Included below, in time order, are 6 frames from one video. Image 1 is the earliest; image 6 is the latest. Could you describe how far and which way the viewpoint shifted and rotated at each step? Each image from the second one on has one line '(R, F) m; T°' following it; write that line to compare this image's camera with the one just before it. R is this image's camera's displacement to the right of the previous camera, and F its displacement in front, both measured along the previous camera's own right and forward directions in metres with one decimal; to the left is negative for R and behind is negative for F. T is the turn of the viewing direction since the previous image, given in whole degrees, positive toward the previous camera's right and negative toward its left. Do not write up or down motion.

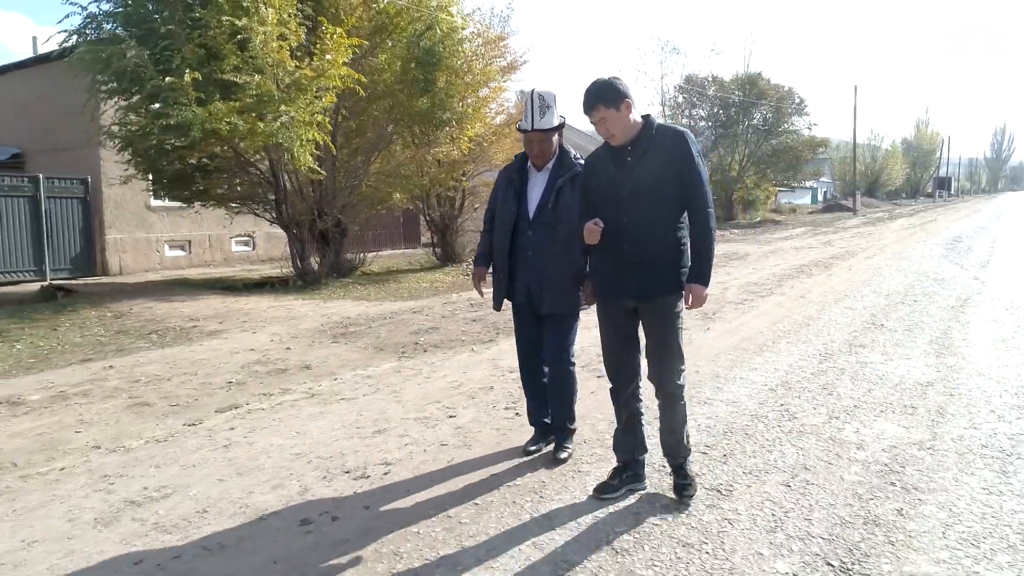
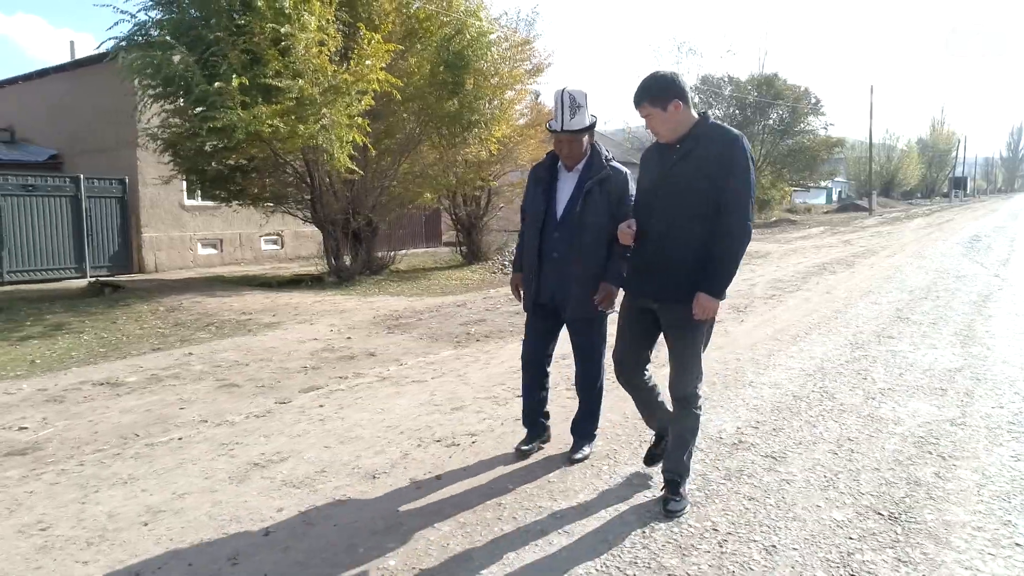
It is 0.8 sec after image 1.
(-0.4, -0.4) m; -1°
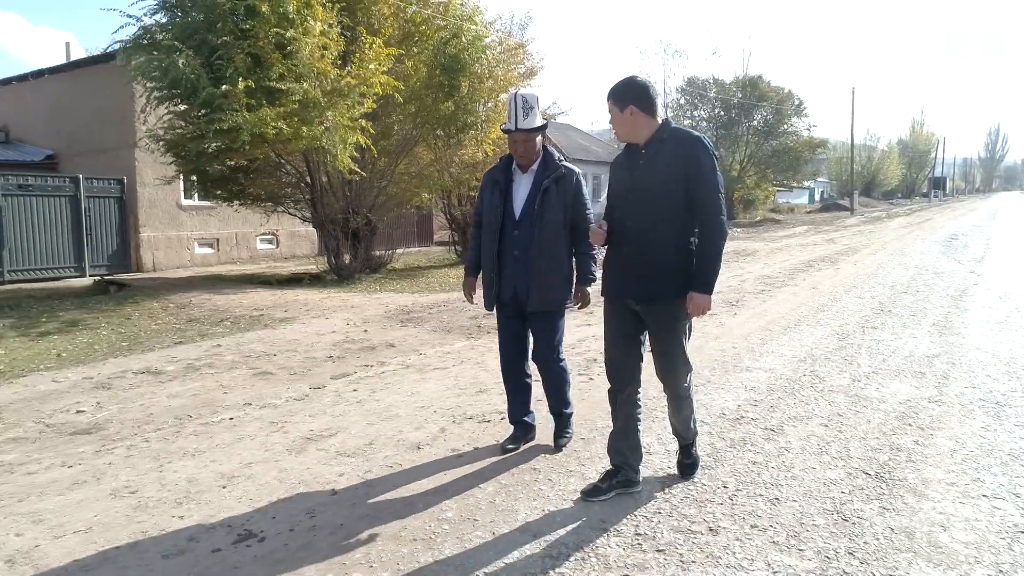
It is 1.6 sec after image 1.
(-0.3, -0.4) m; +1°
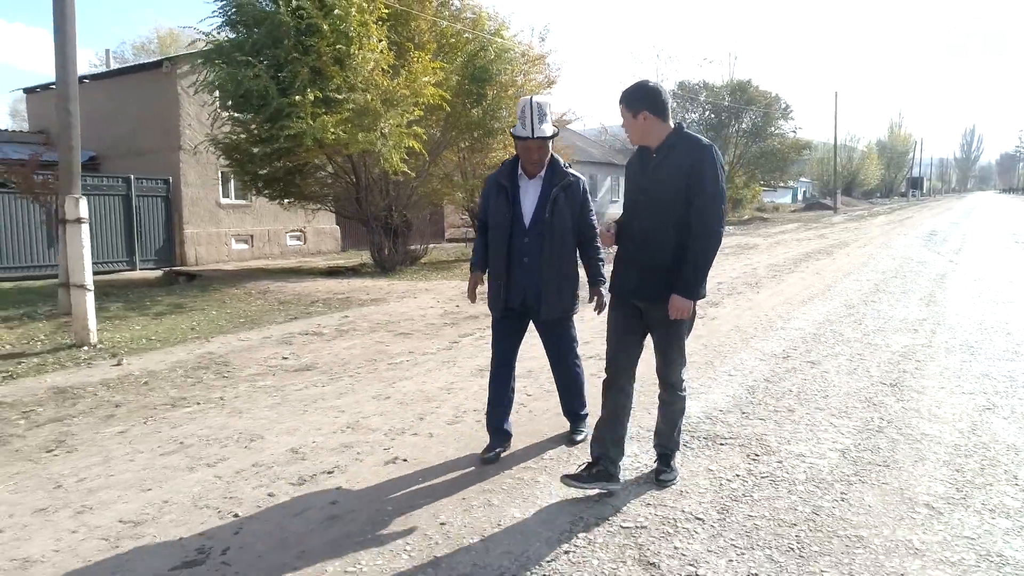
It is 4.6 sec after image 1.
(-1.1, -1.6) m; +1°
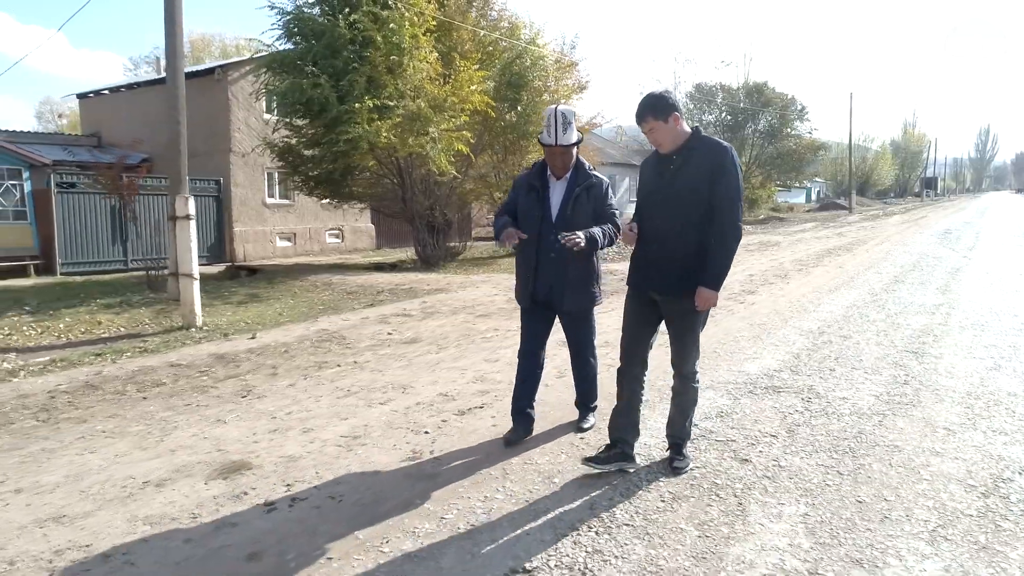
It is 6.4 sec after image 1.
(-0.7, -1.1) m; -1°
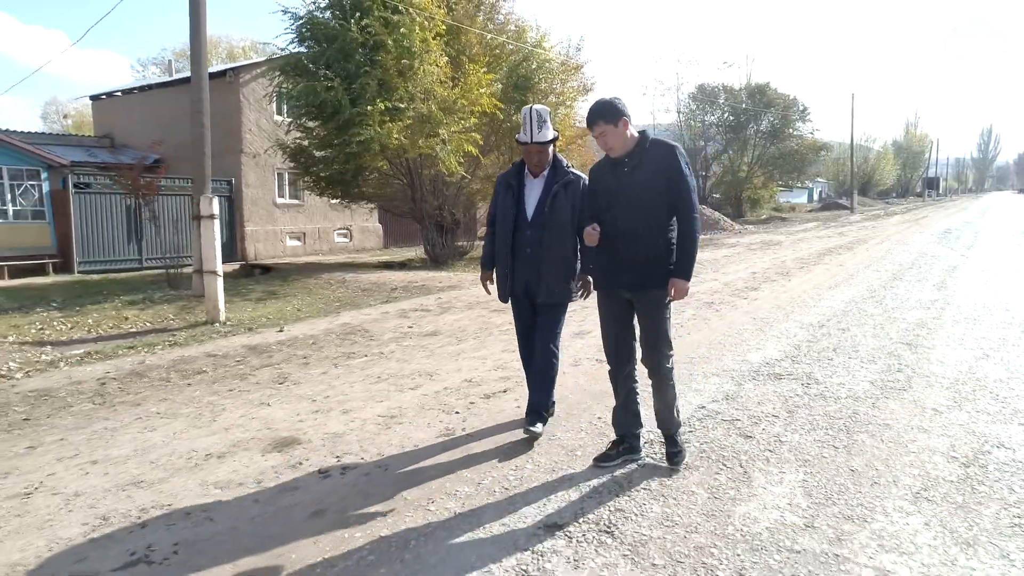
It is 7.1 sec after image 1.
(-0.1, -0.4) m; 0°
